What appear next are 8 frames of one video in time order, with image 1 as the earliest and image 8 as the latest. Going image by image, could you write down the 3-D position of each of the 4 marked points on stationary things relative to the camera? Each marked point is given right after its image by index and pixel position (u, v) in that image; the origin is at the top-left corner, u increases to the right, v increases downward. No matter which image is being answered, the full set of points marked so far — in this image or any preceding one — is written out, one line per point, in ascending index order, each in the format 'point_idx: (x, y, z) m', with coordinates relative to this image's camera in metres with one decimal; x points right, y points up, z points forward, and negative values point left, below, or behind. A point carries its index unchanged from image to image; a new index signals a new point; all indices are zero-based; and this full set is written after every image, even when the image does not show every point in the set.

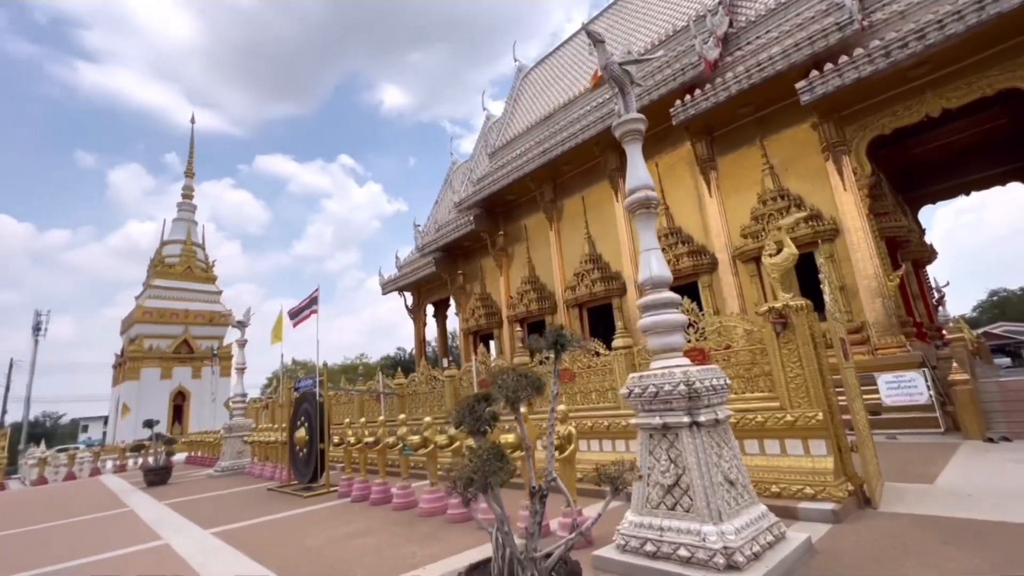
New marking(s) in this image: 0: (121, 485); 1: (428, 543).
0: (-8.7, -4.4, +10.5) m
1: (-0.7, -2.2, +4.1) m
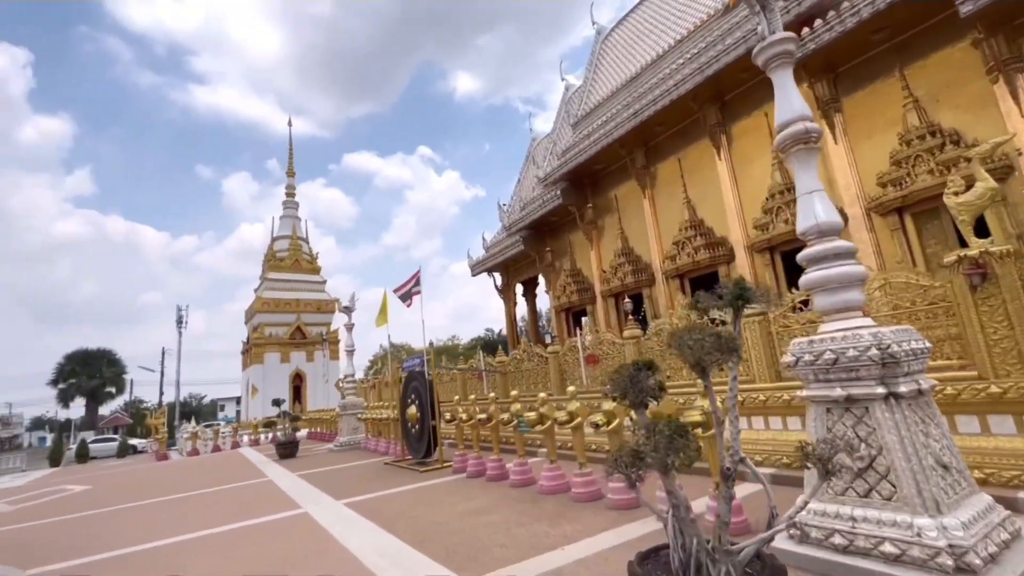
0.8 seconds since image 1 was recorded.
0: (-6.3, -4.2, +11.7) m
1: (+0.4, -1.9, +3.9) m
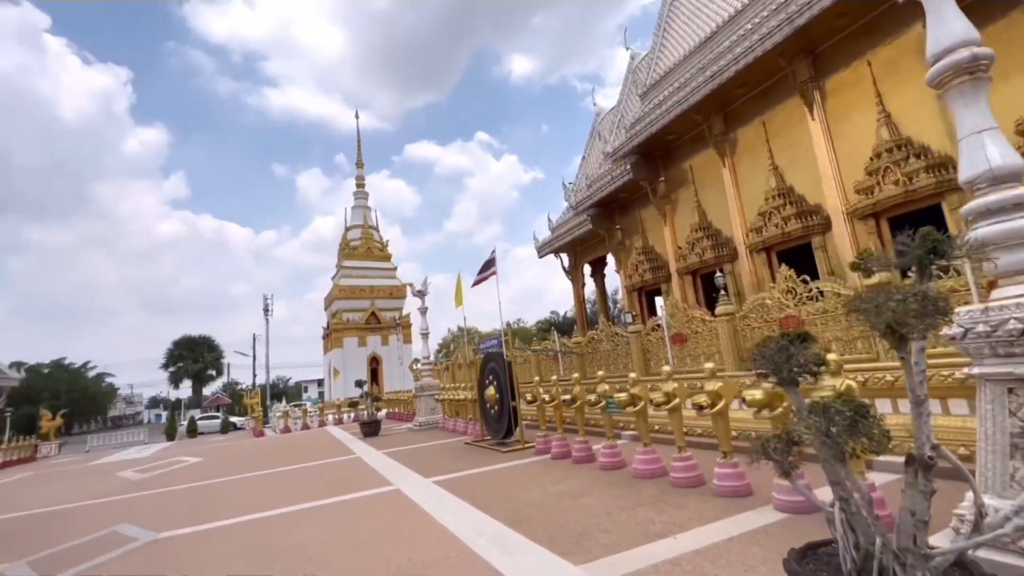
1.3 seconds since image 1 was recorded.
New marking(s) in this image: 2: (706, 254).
0: (-4.4, -3.9, +12.3) m
1: (+1.2, -1.7, +3.7) m
2: (+5.0, +0.9, +12.1) m
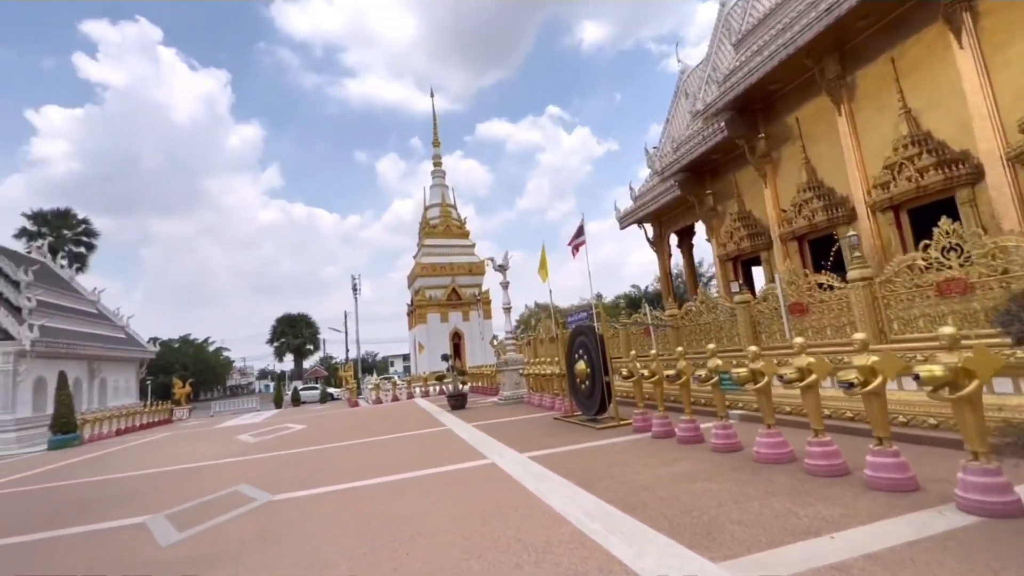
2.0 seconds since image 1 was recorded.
0: (-2.1, -3.2, +12.7) m
1: (+2.0, -1.4, +3.2) m
2: (+6.9, +1.6, +10.8) m
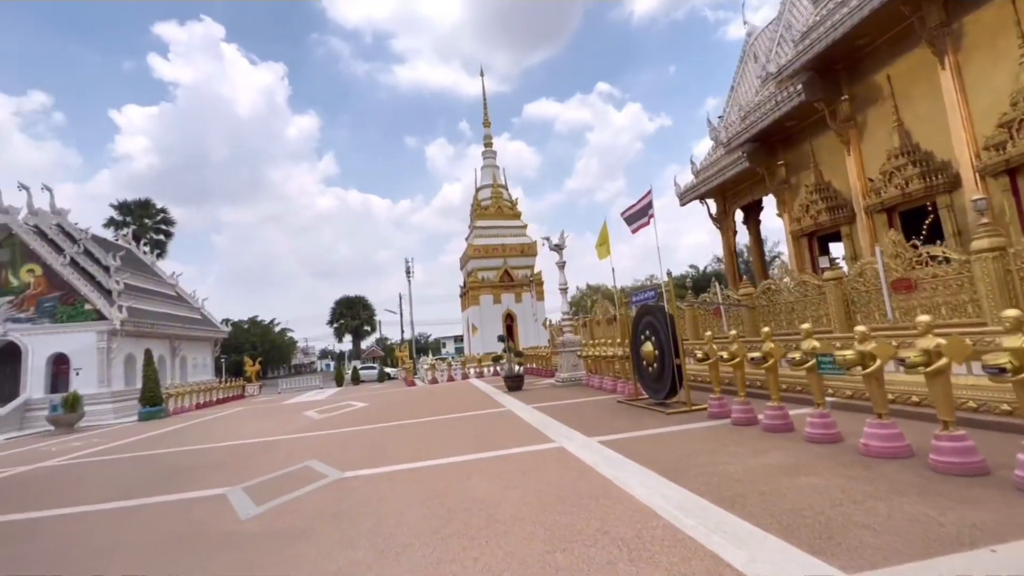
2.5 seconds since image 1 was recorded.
0: (-0.6, -2.7, +12.7) m
1: (+2.5, -1.3, +2.8) m
2: (+8.2, +2.1, +9.7) m
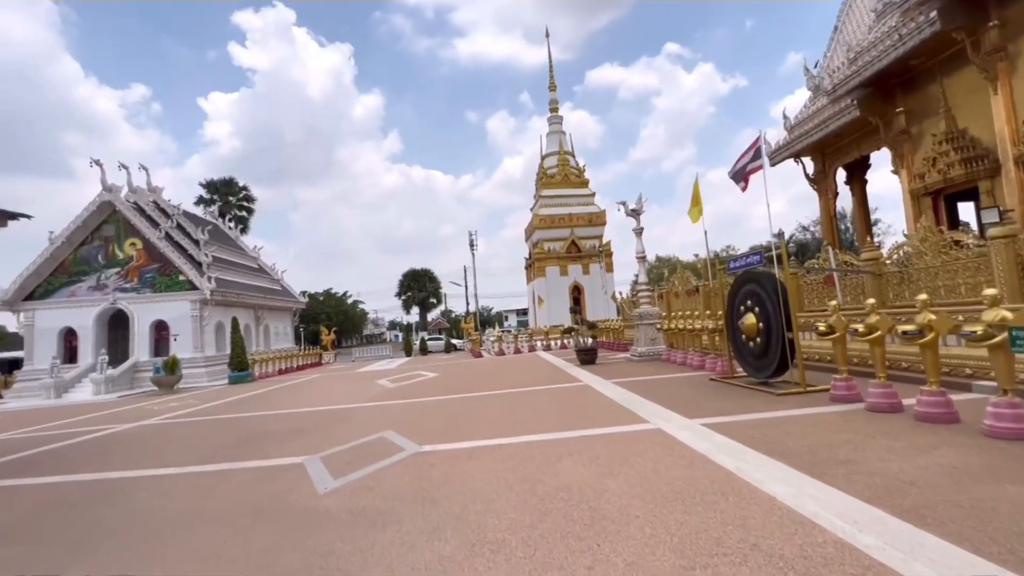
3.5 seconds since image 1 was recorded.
0: (+1.2, -1.9, +12.2) m
1: (+3.0, -1.0, +1.9) m
2: (+9.5, +2.7, +7.8) m
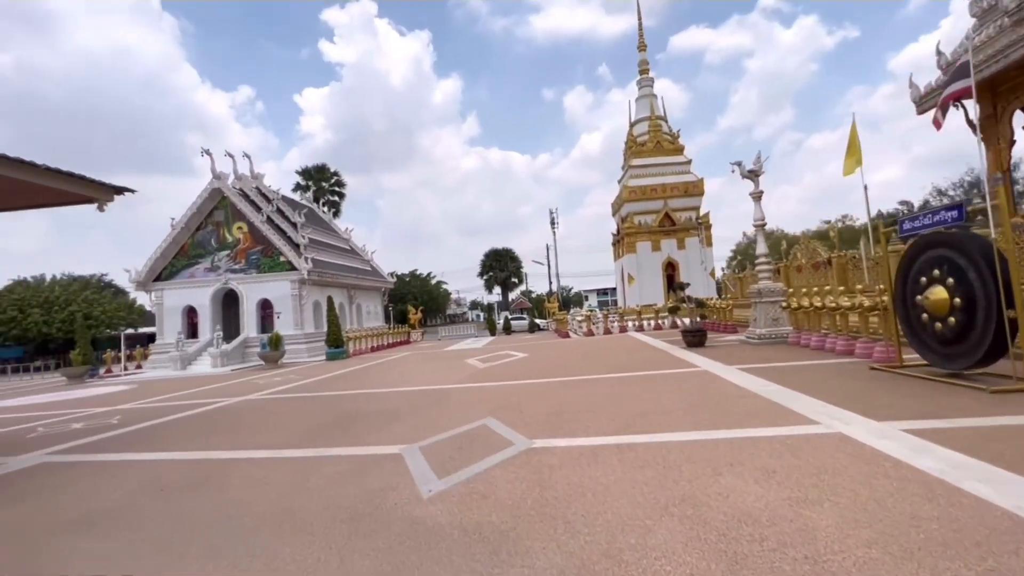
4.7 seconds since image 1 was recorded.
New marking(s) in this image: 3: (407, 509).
0: (+3.5, -1.3, +11.0) m
1: (+3.6, -0.8, +0.6) m
2: (+10.9, +3.2, +5.2) m
3: (-0.6, -1.3, +2.8) m
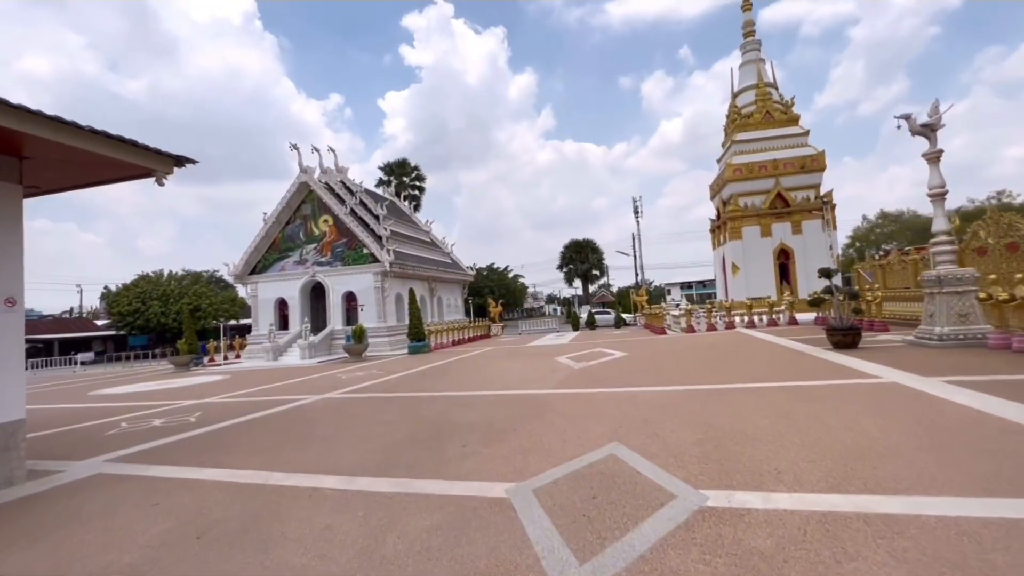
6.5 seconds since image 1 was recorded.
0: (+5.5, -1.1, +9.1) m
1: (+3.9, -0.7, -1.2) m
2: (+11.9, +3.3, +2.1) m
3: (+0.1, -1.2, +1.6) m
